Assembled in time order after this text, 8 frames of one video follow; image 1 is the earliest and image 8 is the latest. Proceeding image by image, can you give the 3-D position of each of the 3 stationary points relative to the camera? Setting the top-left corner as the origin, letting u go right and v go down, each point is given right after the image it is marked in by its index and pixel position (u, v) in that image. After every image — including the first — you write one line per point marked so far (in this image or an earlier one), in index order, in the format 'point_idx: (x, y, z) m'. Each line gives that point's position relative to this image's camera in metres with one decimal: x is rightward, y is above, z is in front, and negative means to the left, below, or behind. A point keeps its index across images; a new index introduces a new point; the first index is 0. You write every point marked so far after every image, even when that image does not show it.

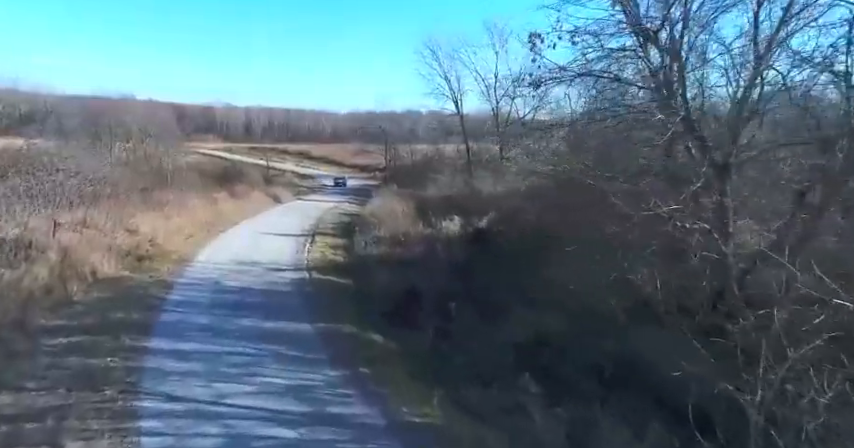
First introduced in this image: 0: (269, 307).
0: (-3.4, -1.8, +13.9) m
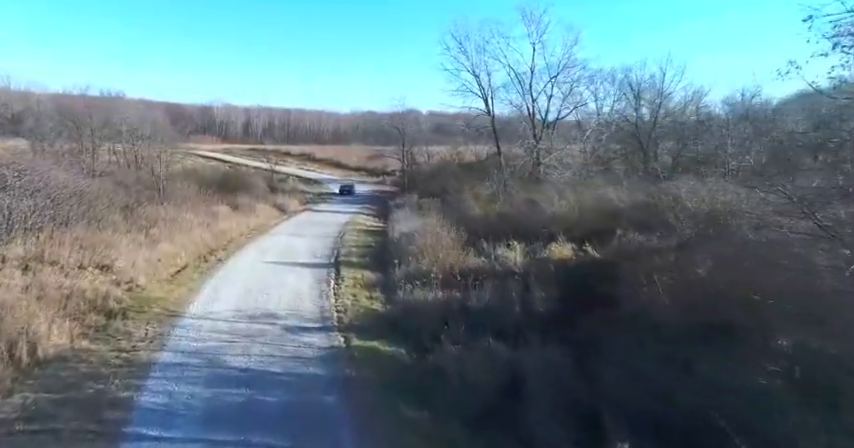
0: (-1.8, -2.6, +8.9) m
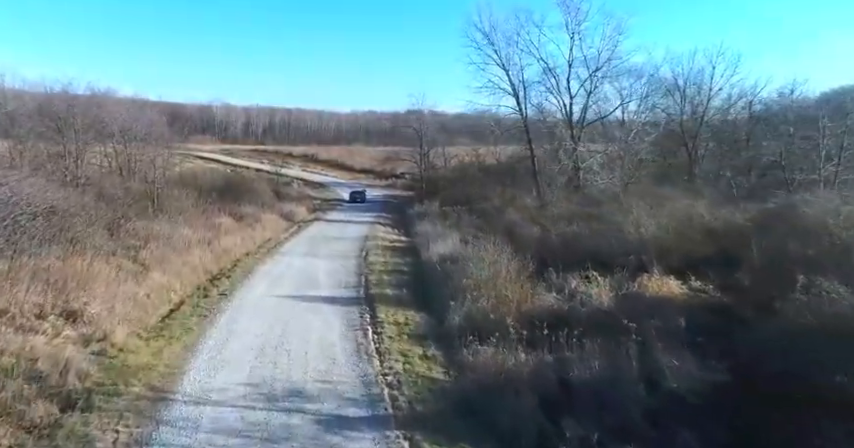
0: (-0.4, -3.2, +4.8) m
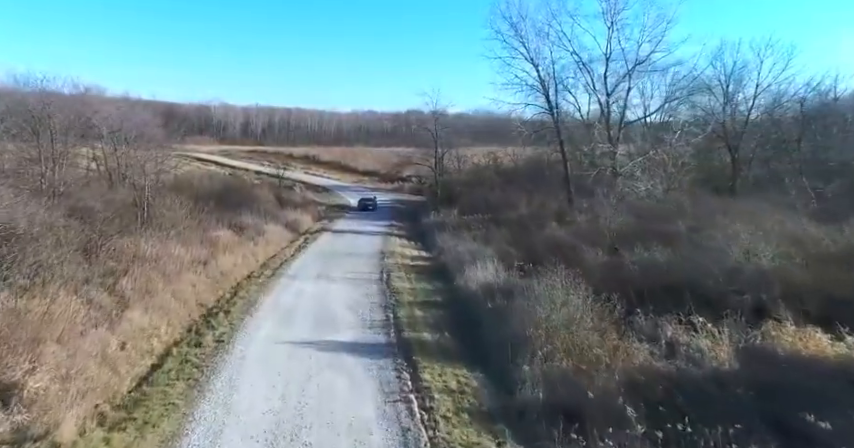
0: (+0.6, -3.8, +1.2) m
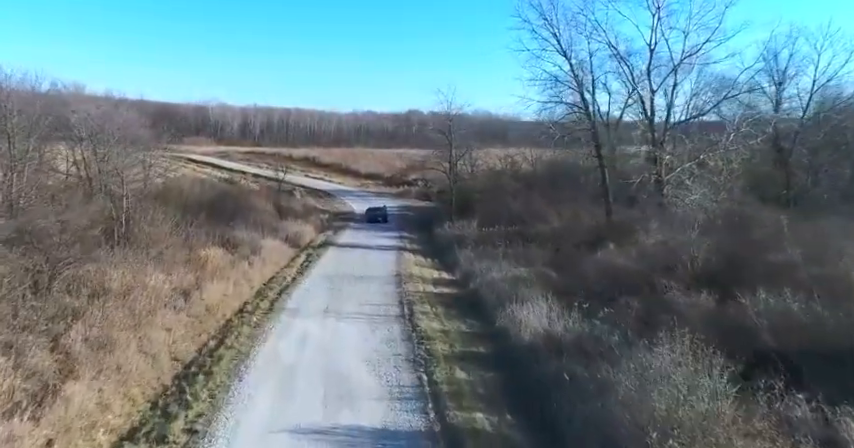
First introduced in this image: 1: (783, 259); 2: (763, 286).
0: (+1.4, -4.4, -2.7) m
1: (+7.4, -0.7, +13.8) m
2: (+6.7, -1.0, +13.3) m
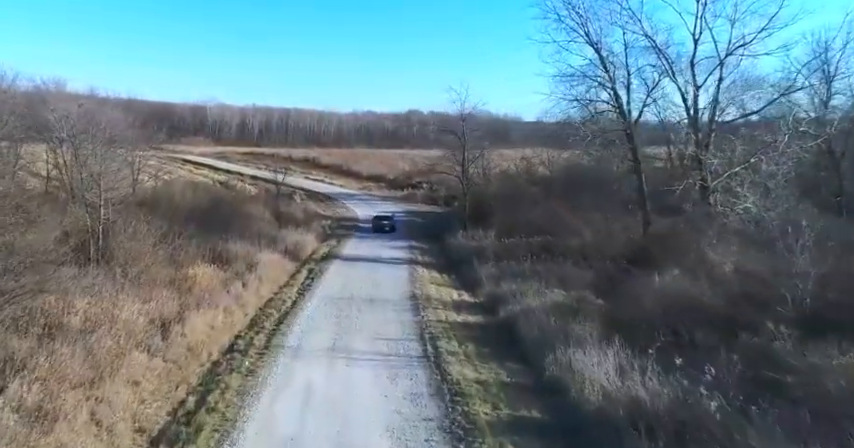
0: (+2.1, -4.9, -5.8) m
1: (+8.0, -1.2, +10.7) m
2: (+7.4, -1.4, +10.2) m
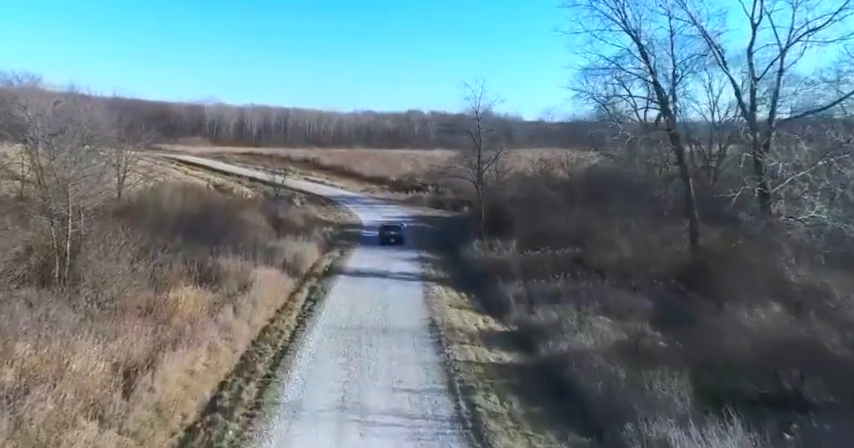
0: (+2.7, -5.3, -9.0) m
1: (+8.7, -1.6, +7.5) m
2: (+8.0, -1.9, +7.0) m
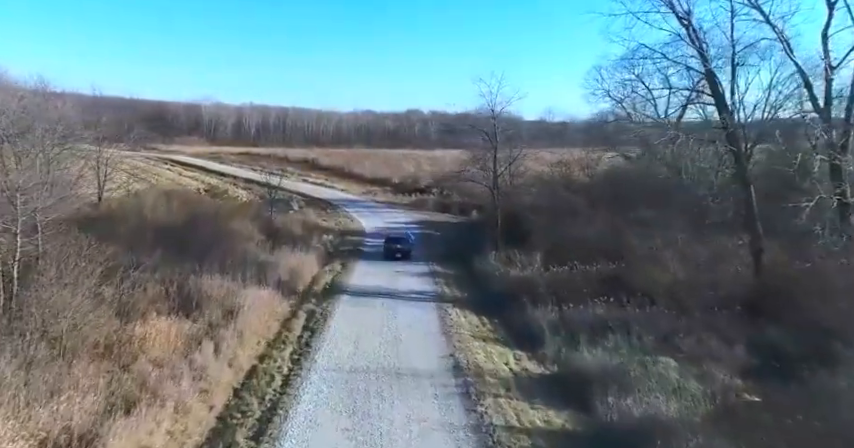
0: (+3.2, -5.8, -12.3) m
1: (+9.2, -2.1, +4.2) m
2: (+8.5, -2.3, +3.7) m
